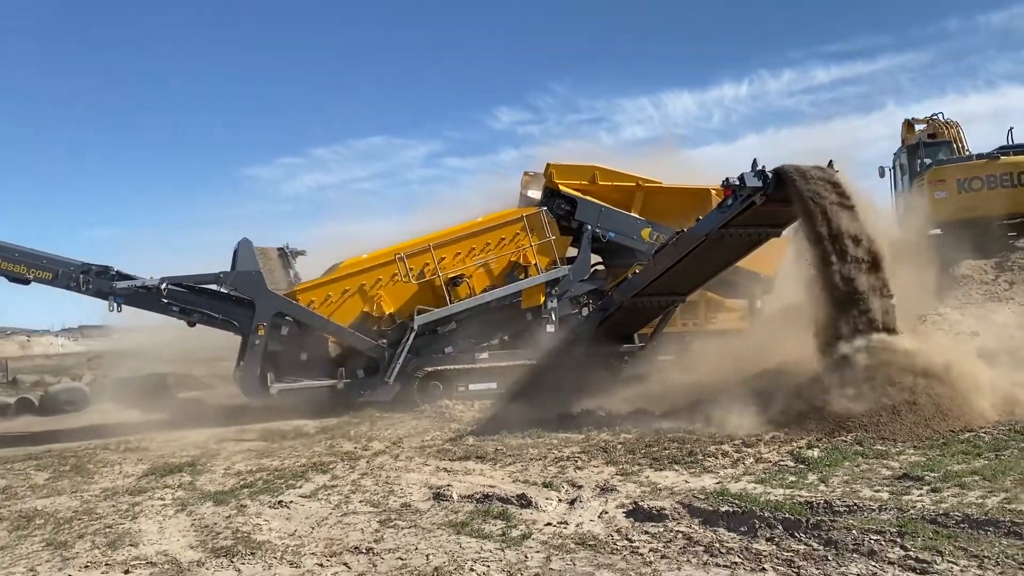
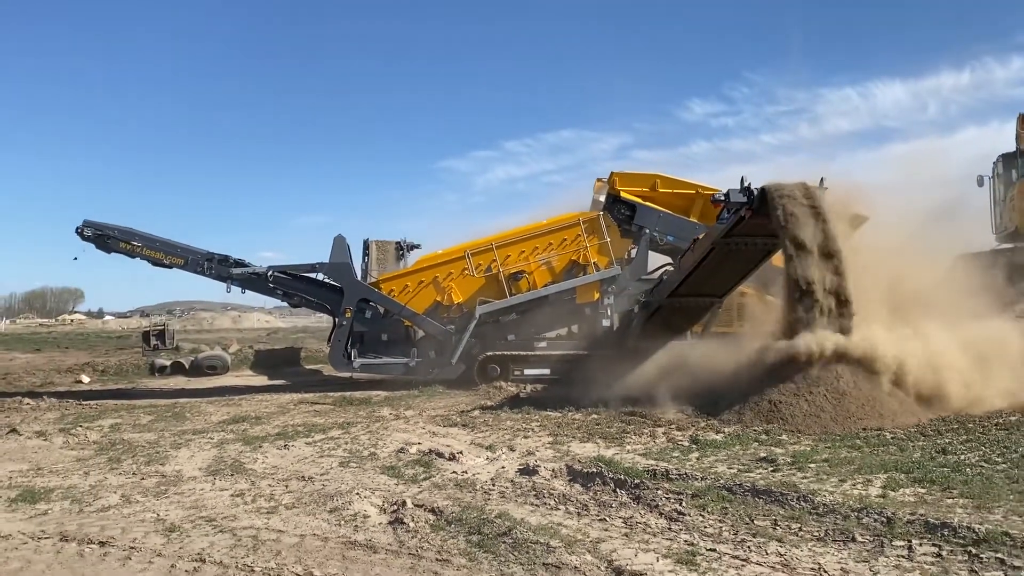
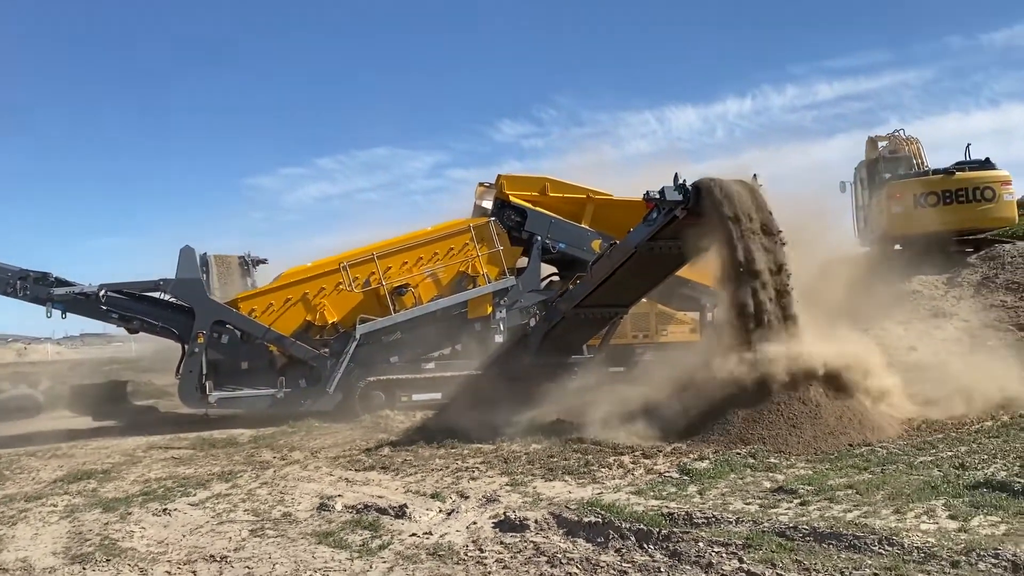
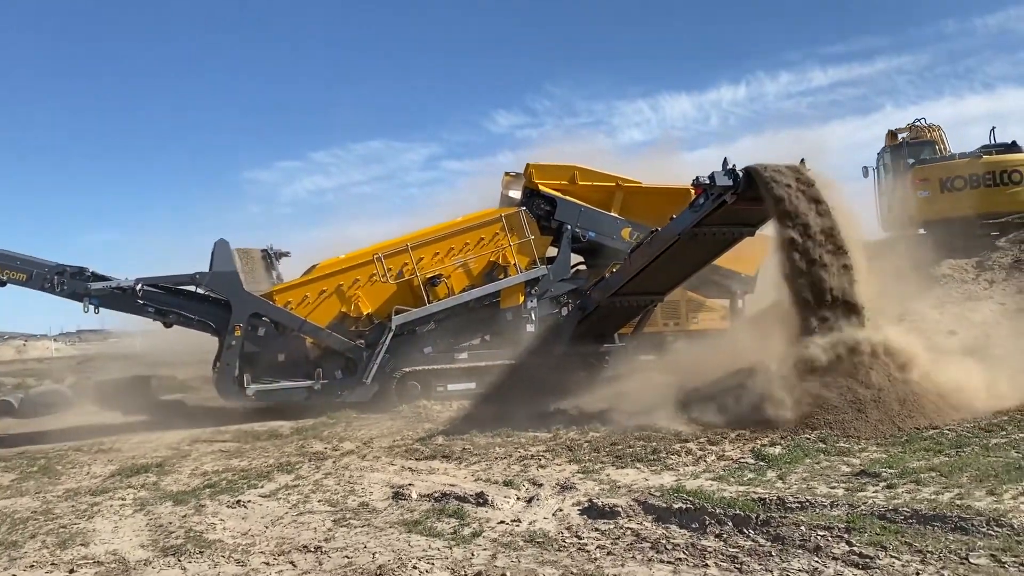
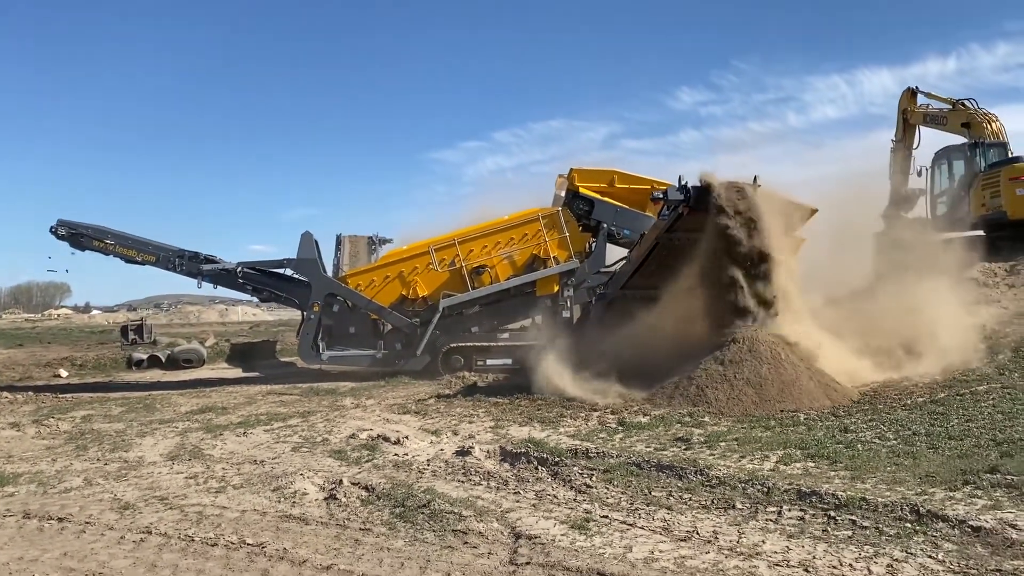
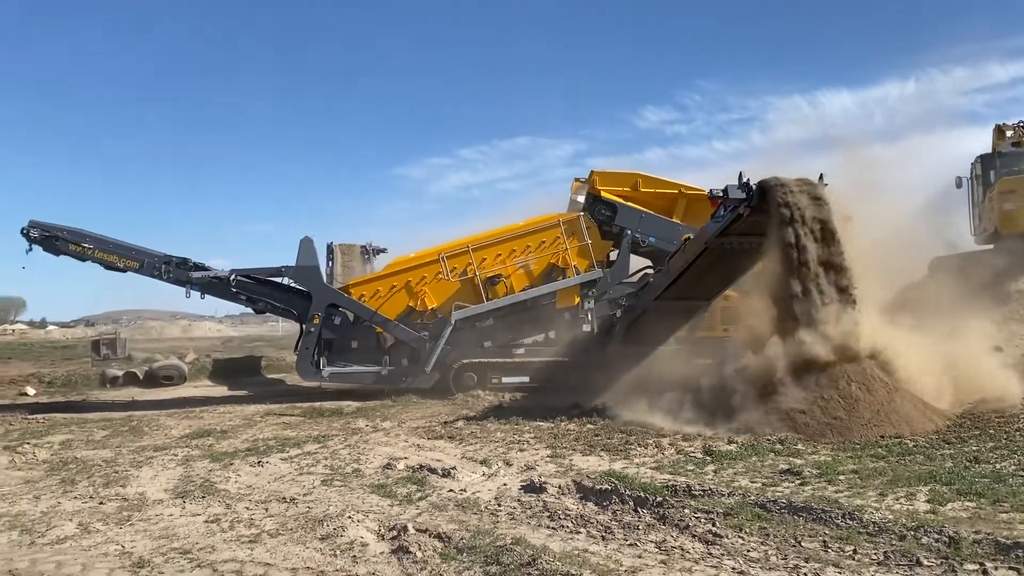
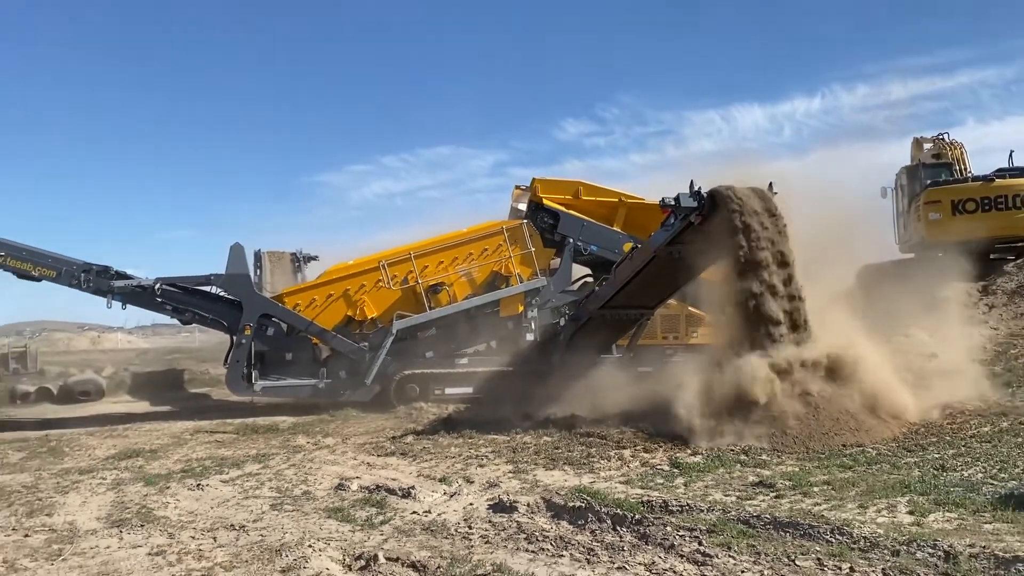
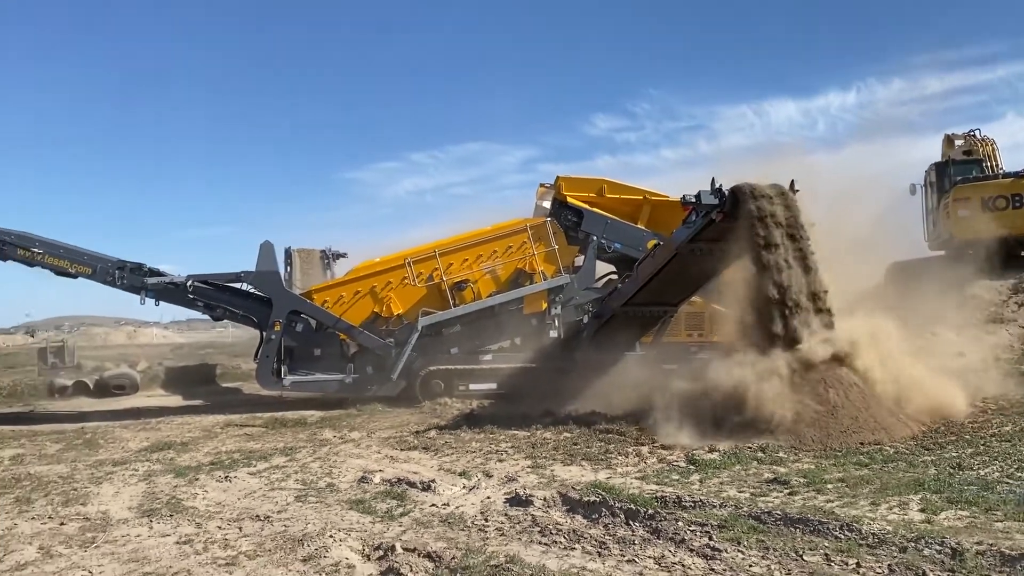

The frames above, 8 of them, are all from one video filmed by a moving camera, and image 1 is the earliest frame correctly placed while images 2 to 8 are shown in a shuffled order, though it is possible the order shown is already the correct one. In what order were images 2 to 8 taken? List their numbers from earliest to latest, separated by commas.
4, 3, 7, 8, 6, 2, 5
